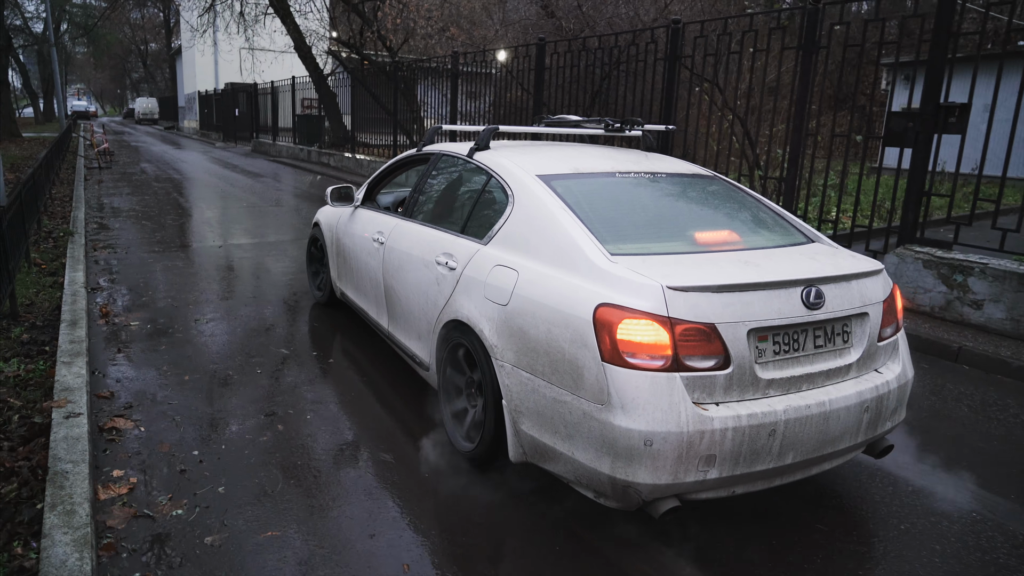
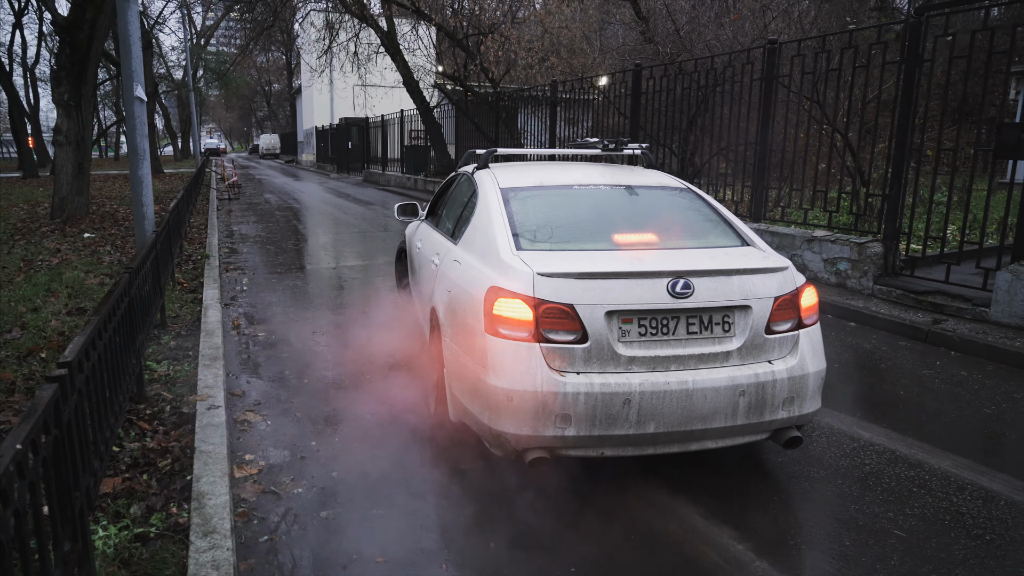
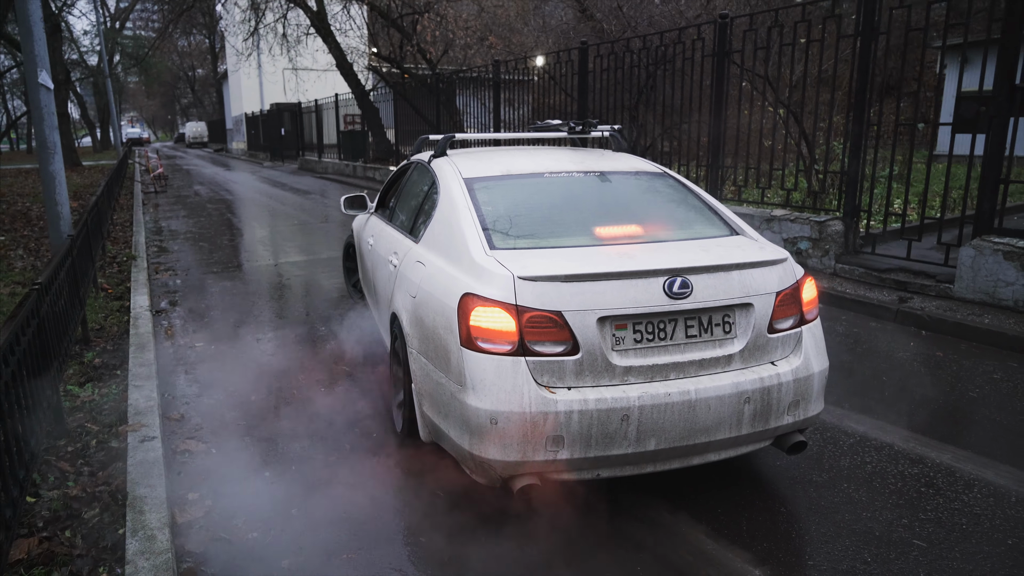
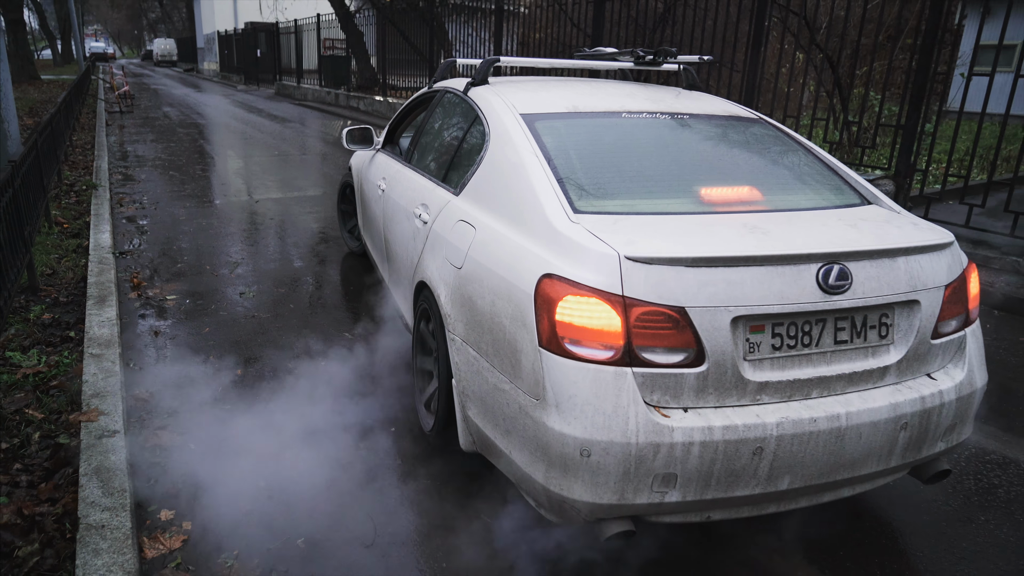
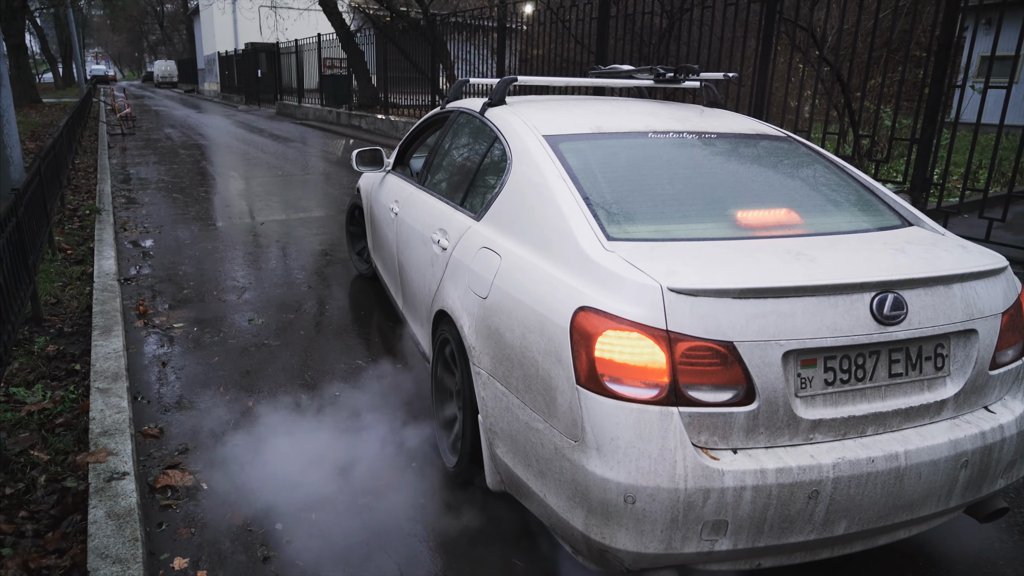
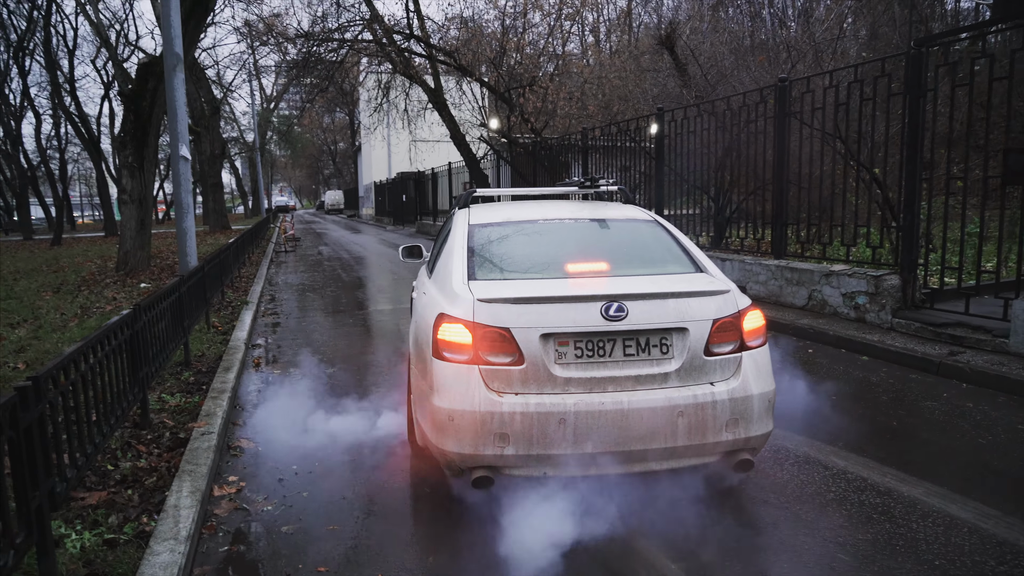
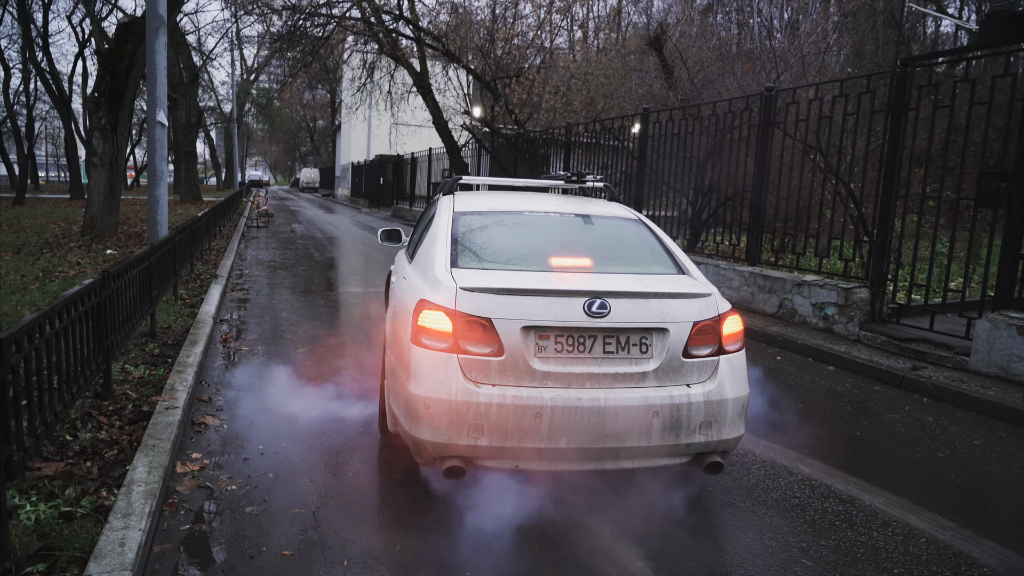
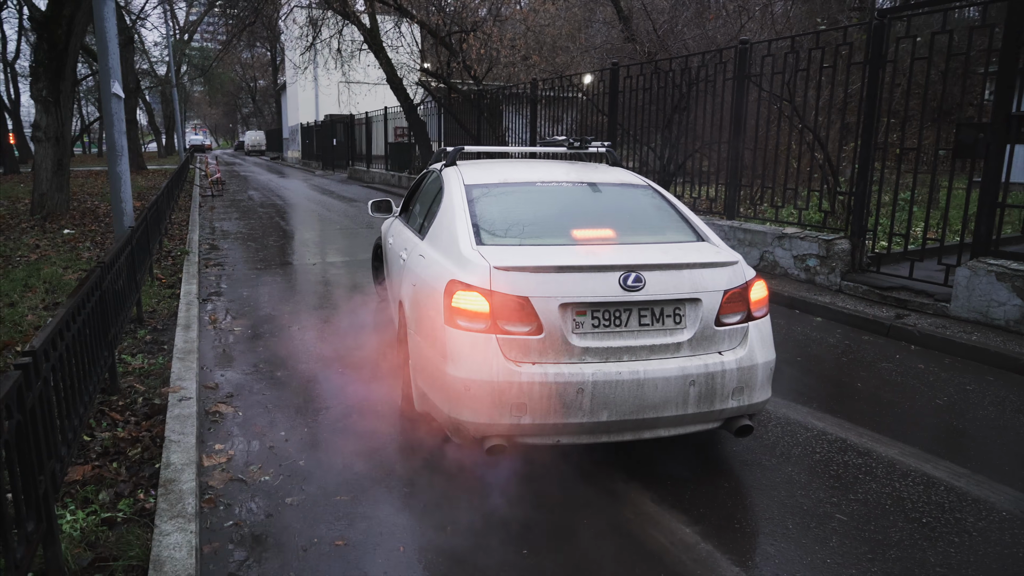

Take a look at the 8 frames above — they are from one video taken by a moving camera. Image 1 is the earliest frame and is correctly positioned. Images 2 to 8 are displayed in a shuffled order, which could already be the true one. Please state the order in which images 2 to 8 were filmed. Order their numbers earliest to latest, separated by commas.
5, 4, 3, 2, 8, 7, 6
